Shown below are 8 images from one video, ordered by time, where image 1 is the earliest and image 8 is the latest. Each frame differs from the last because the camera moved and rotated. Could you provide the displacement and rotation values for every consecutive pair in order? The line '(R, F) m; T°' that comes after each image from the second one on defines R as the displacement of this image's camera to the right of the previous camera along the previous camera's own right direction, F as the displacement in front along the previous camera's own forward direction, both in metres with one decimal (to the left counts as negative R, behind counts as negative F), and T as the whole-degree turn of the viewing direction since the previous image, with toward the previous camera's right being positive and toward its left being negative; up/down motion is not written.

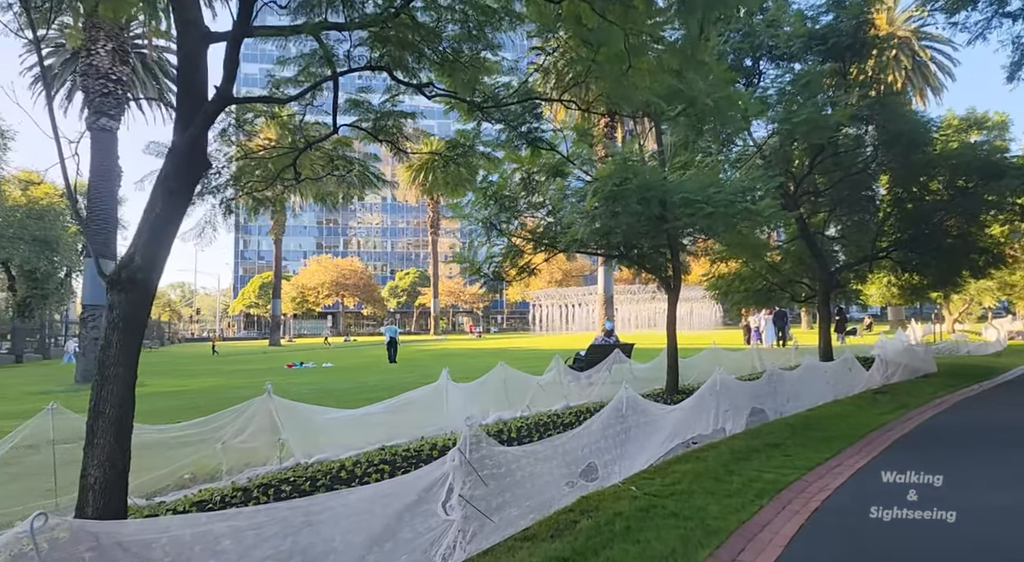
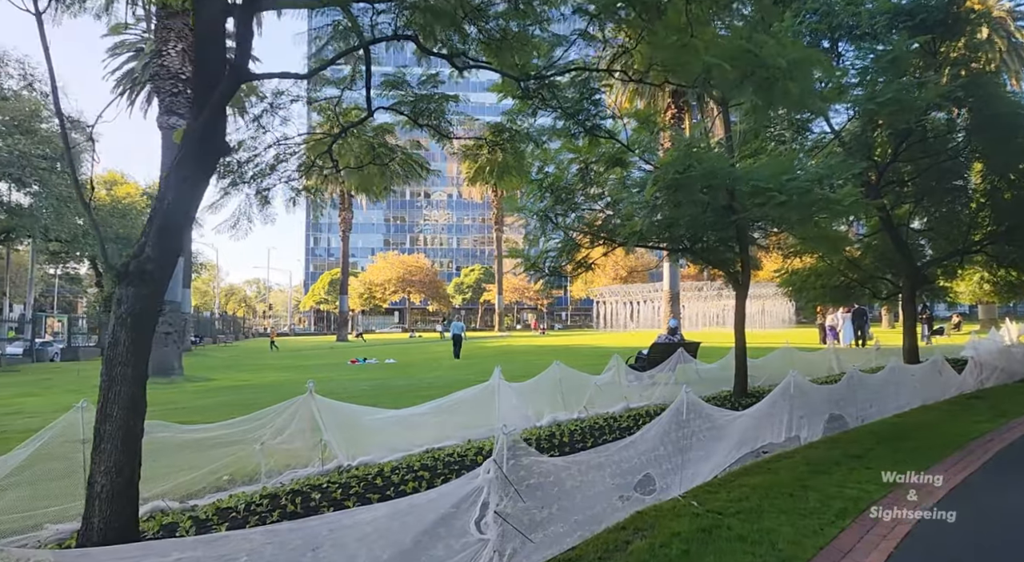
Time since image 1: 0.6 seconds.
(+0.1, +0.4) m; -6°
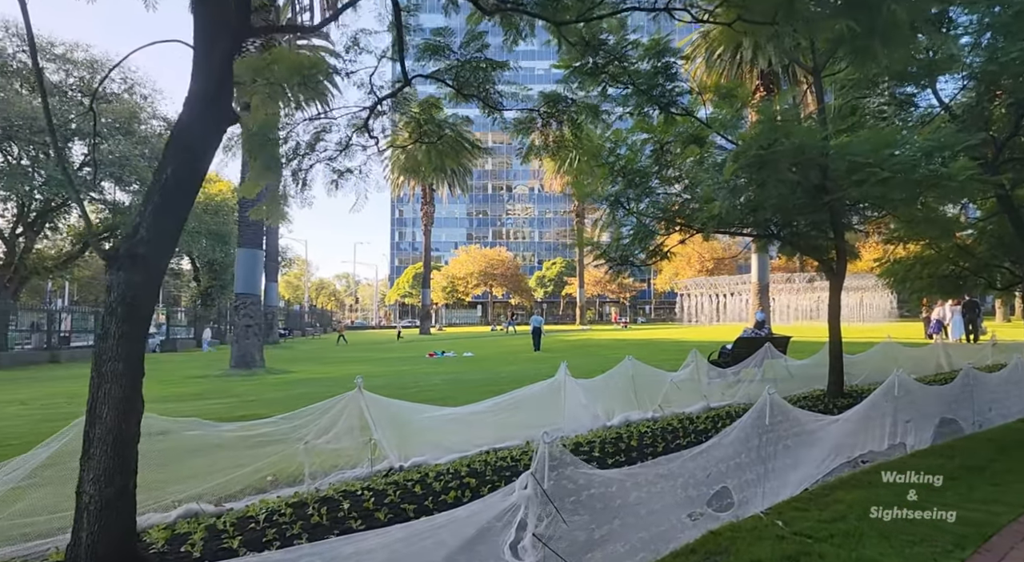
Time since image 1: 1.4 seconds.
(+0.2, +0.6) m; -7°
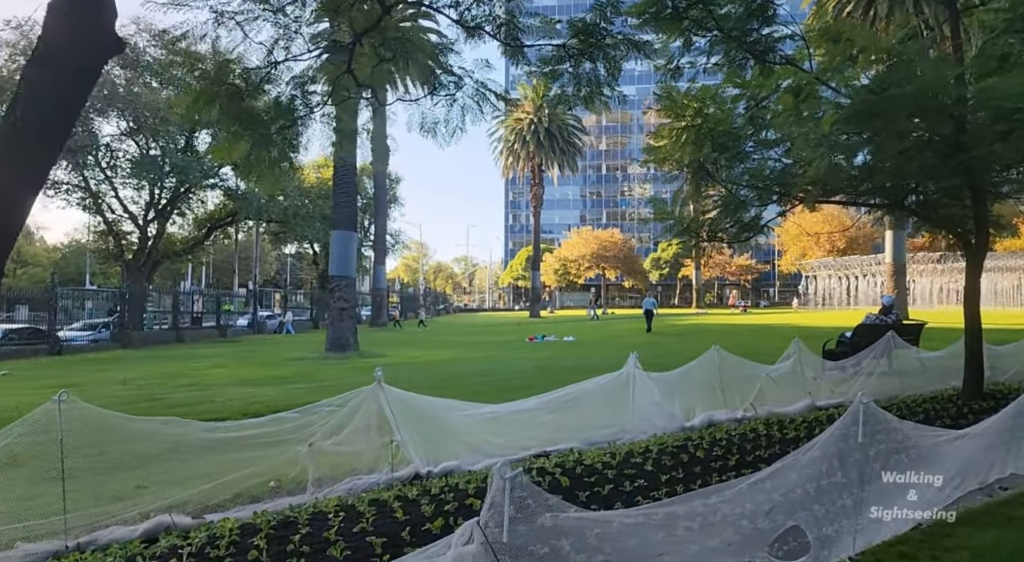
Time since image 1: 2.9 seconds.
(+0.6, +1.0) m; -10°
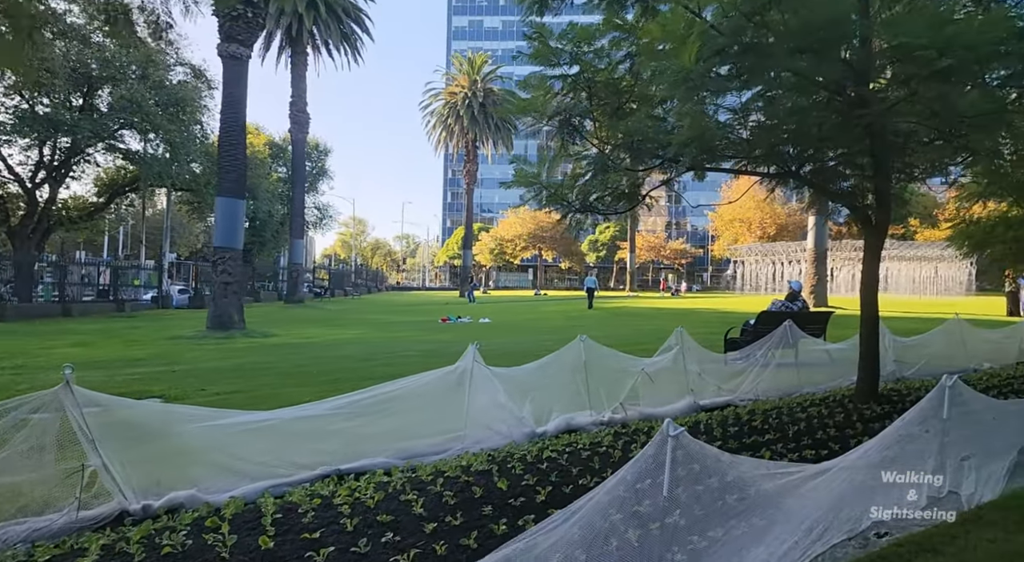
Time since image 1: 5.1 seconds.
(+1.2, +1.4) m; +5°
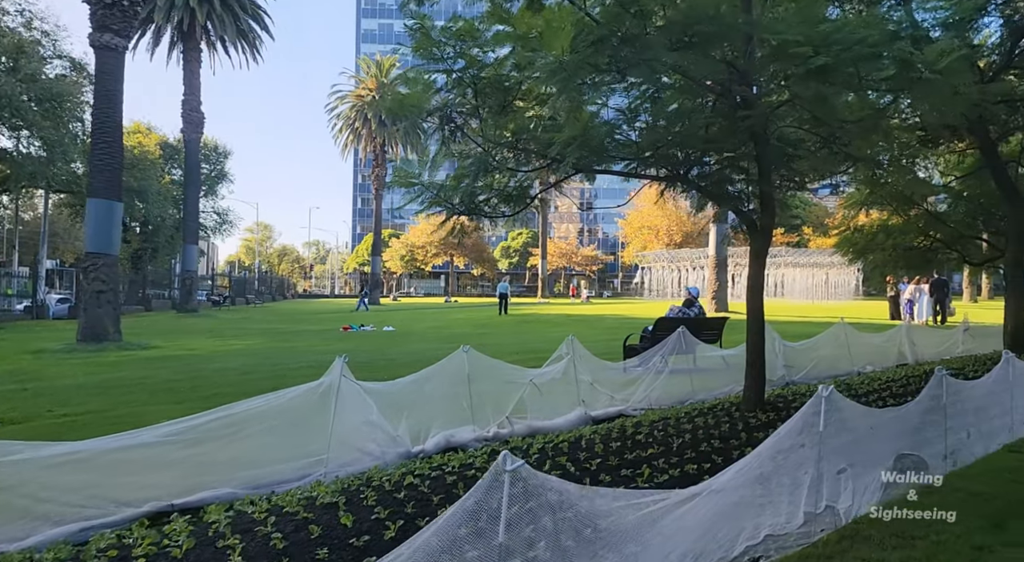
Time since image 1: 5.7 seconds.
(+0.4, +0.4) m; +7°
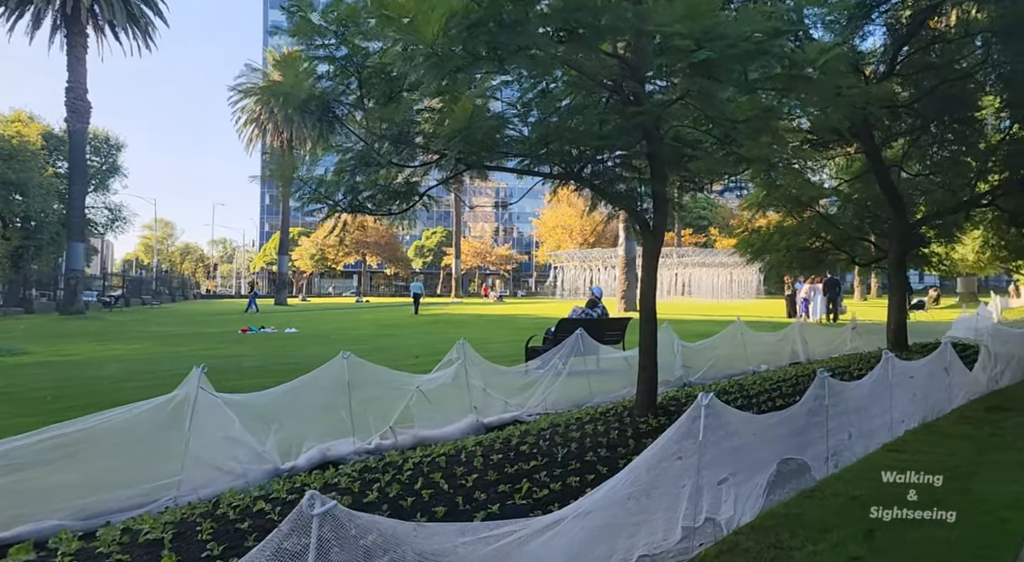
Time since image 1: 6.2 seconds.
(+0.3, +0.3) m; +7°
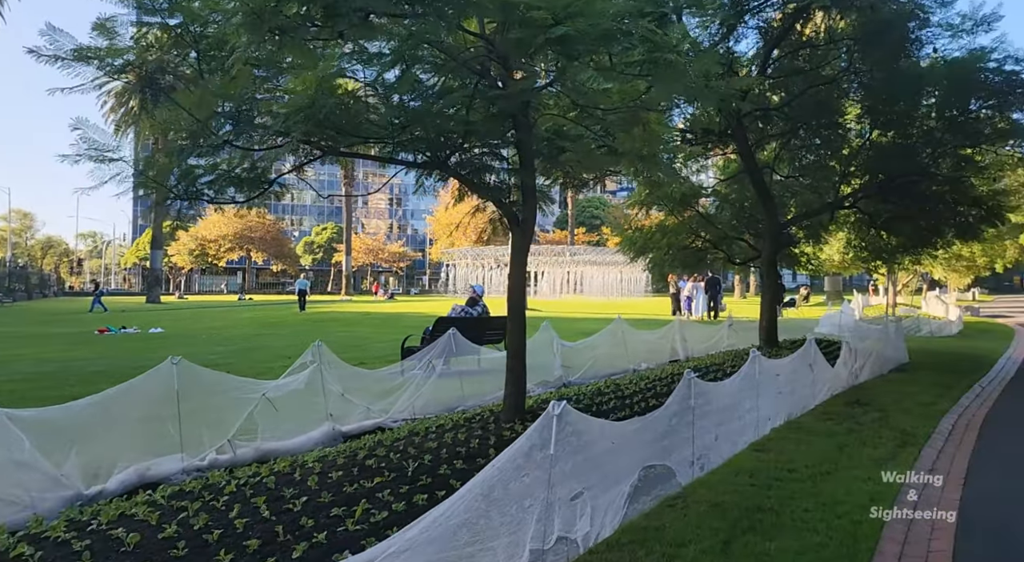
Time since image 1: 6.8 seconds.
(+0.4, +0.4) m; +8°
